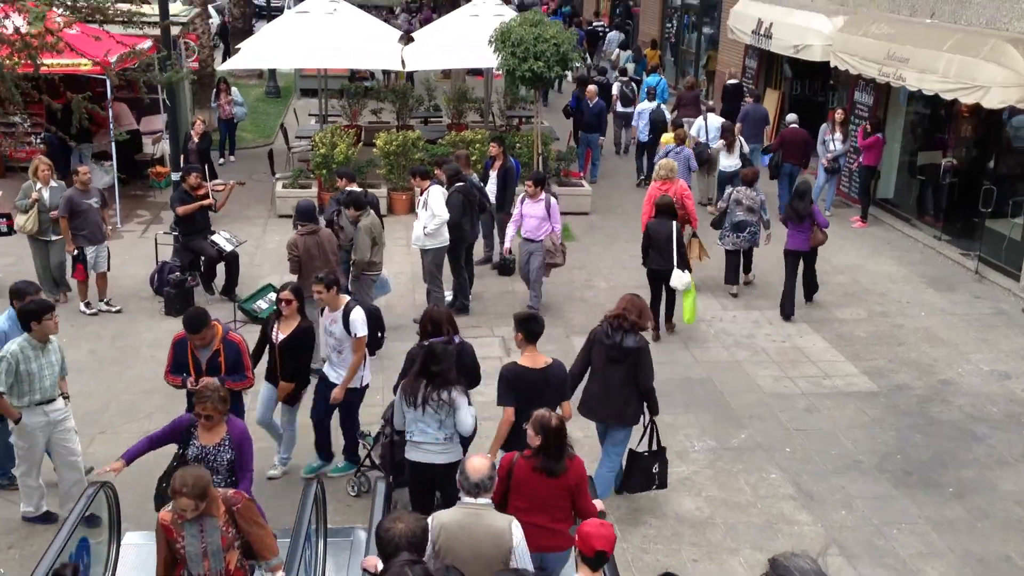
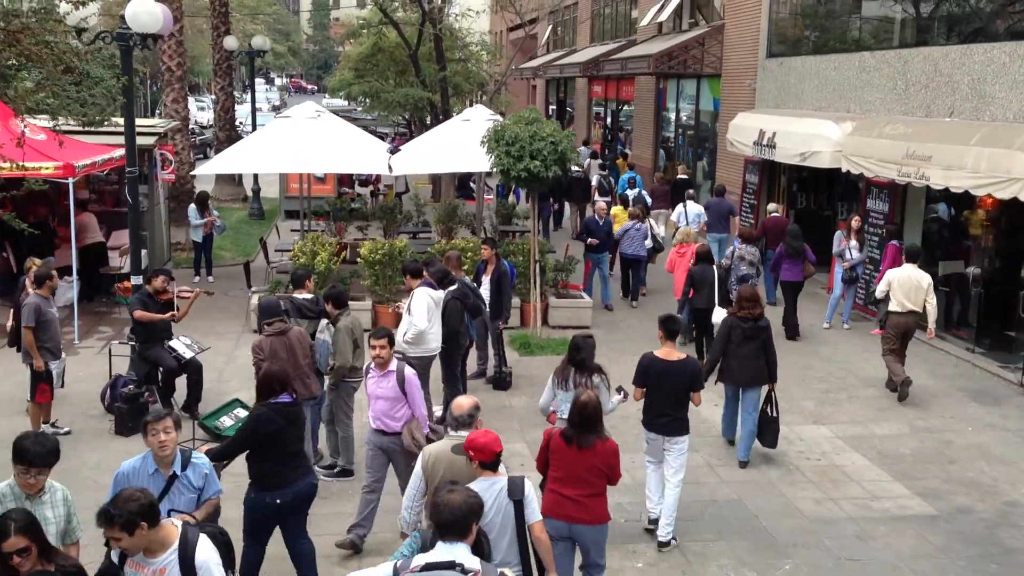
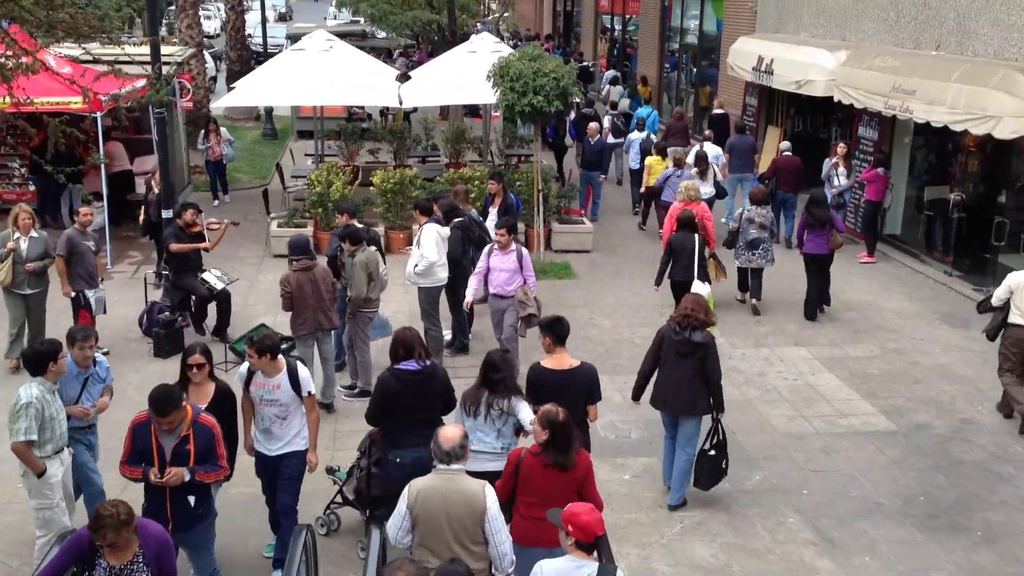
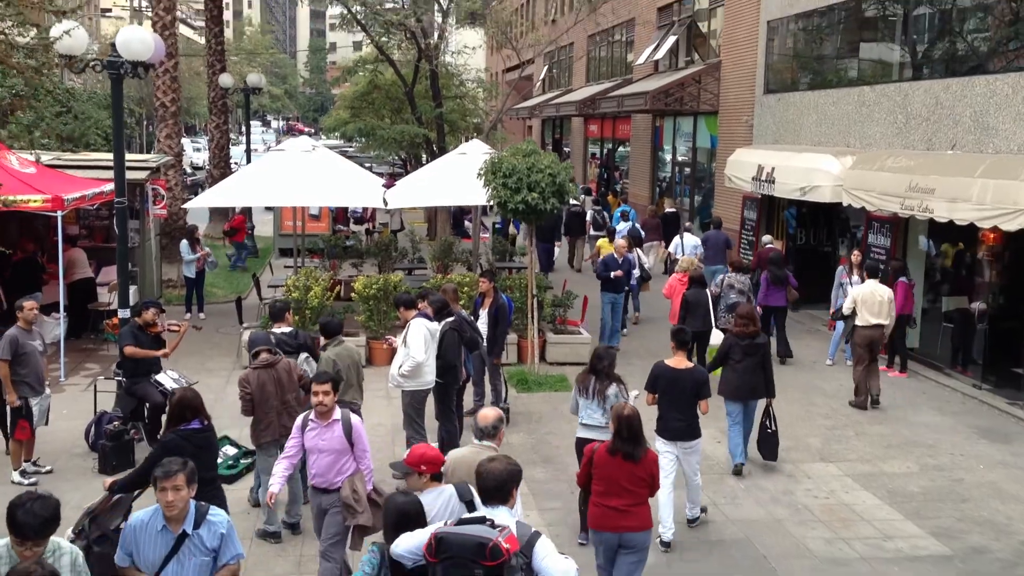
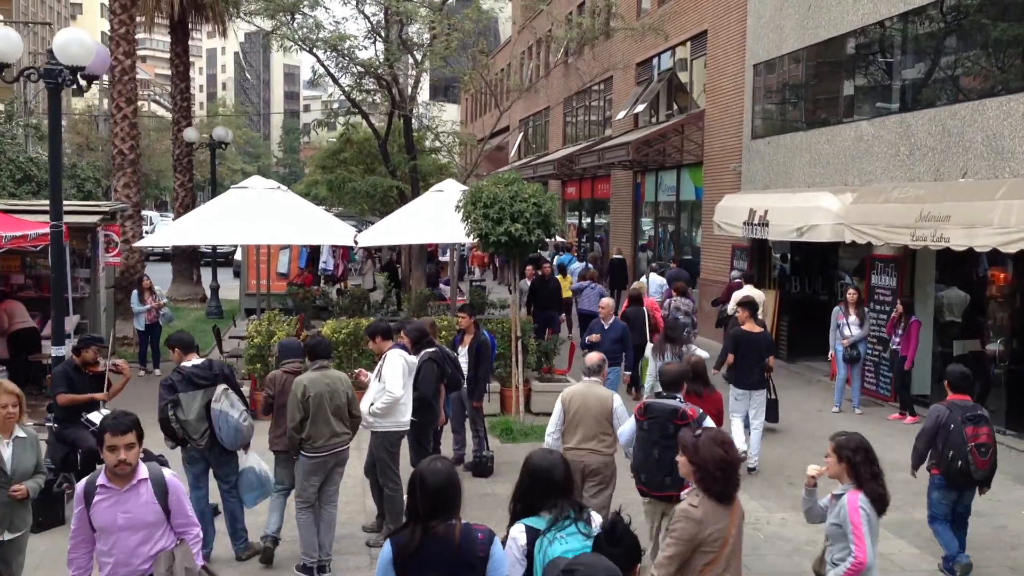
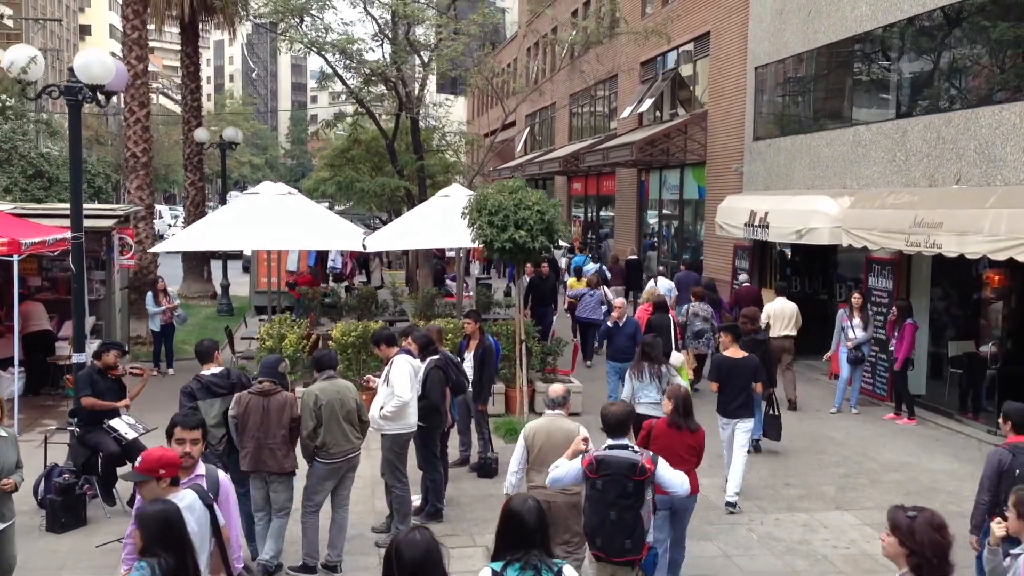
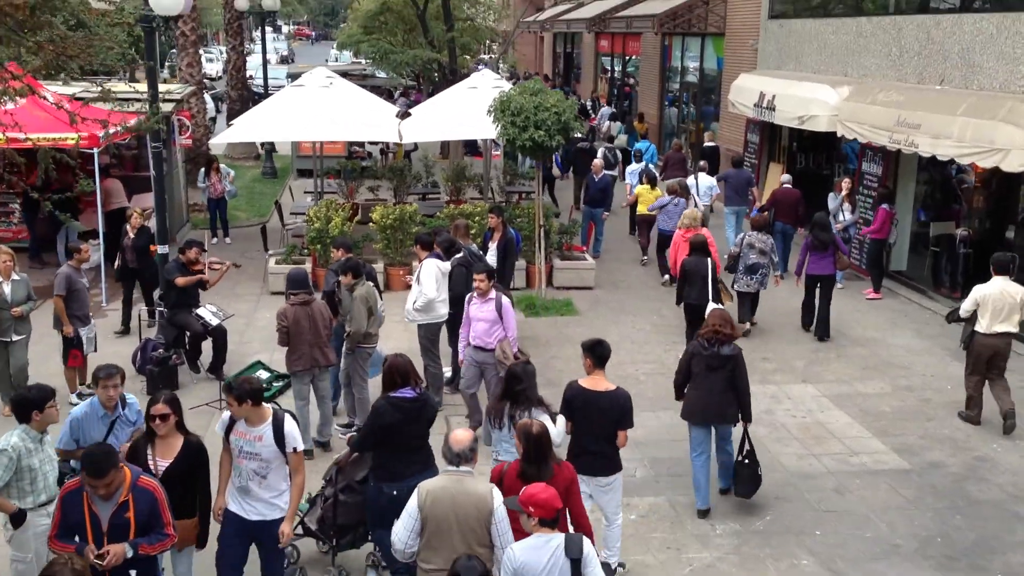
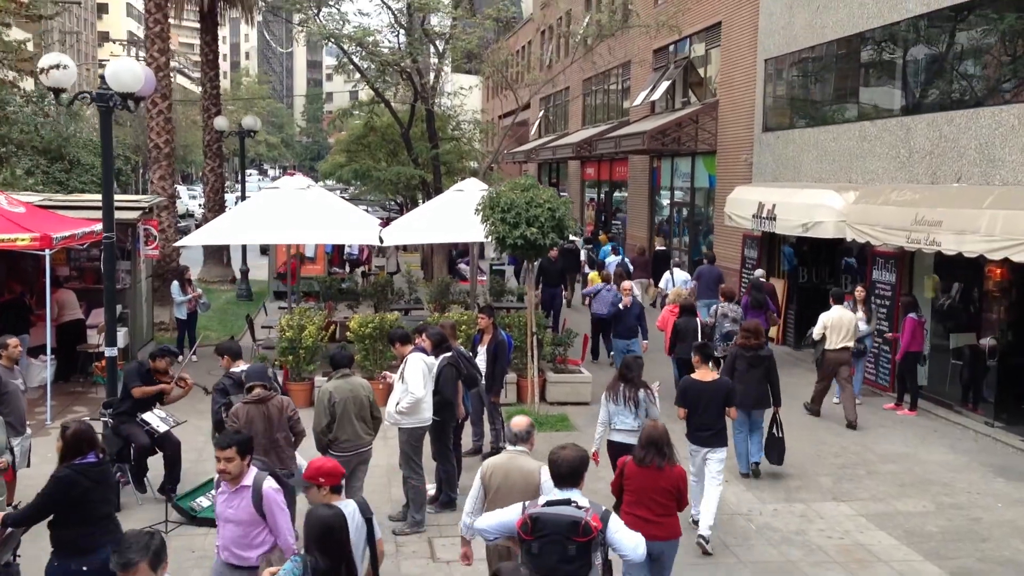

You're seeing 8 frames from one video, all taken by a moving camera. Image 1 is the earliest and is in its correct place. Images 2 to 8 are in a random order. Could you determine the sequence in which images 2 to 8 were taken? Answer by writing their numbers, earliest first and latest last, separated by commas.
3, 7, 2, 4, 8, 6, 5
